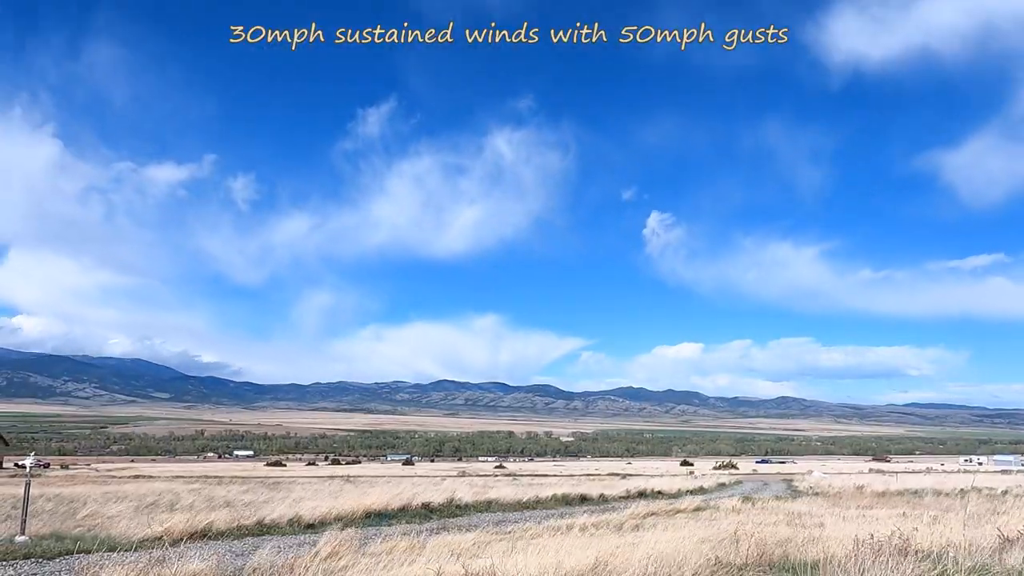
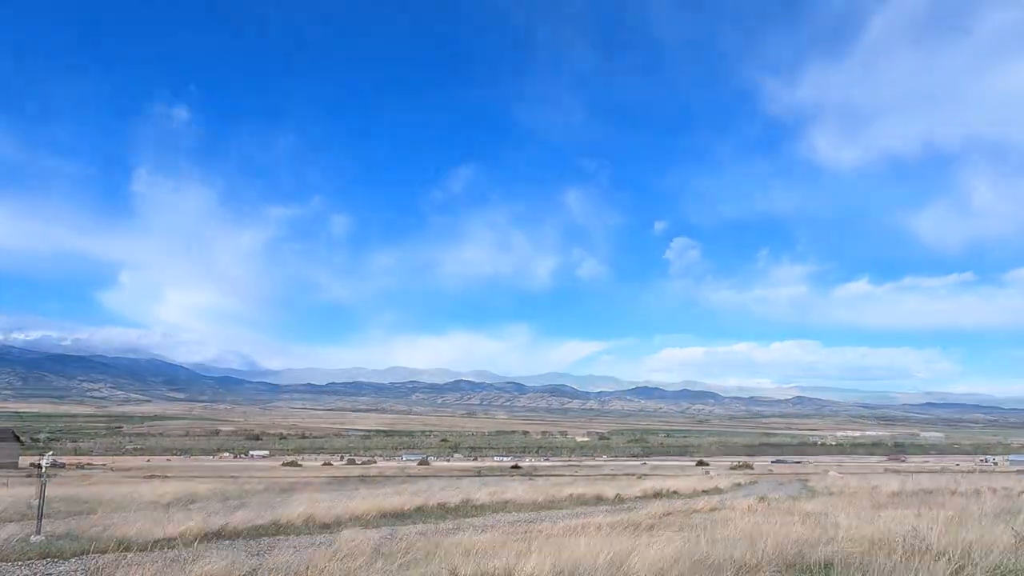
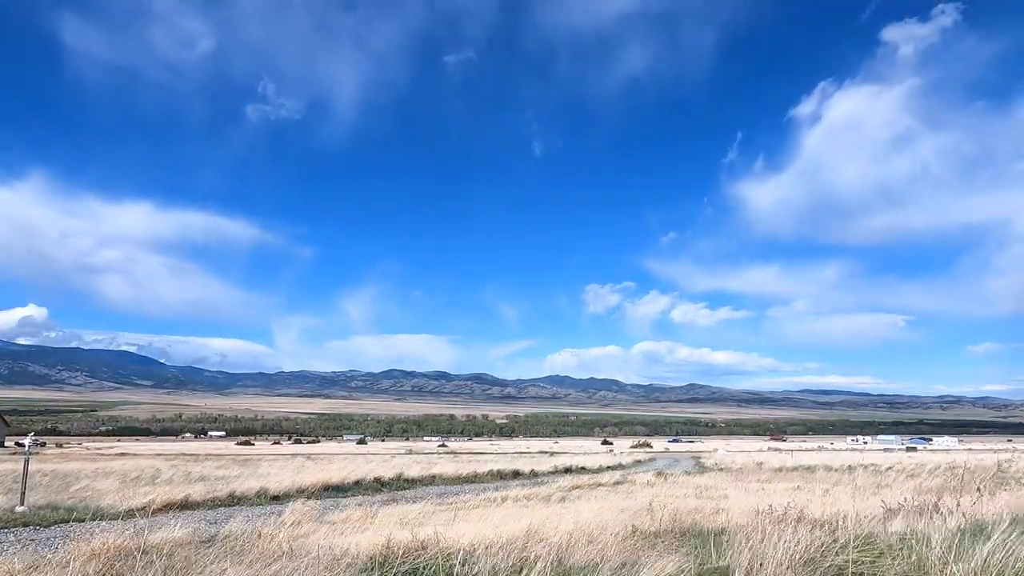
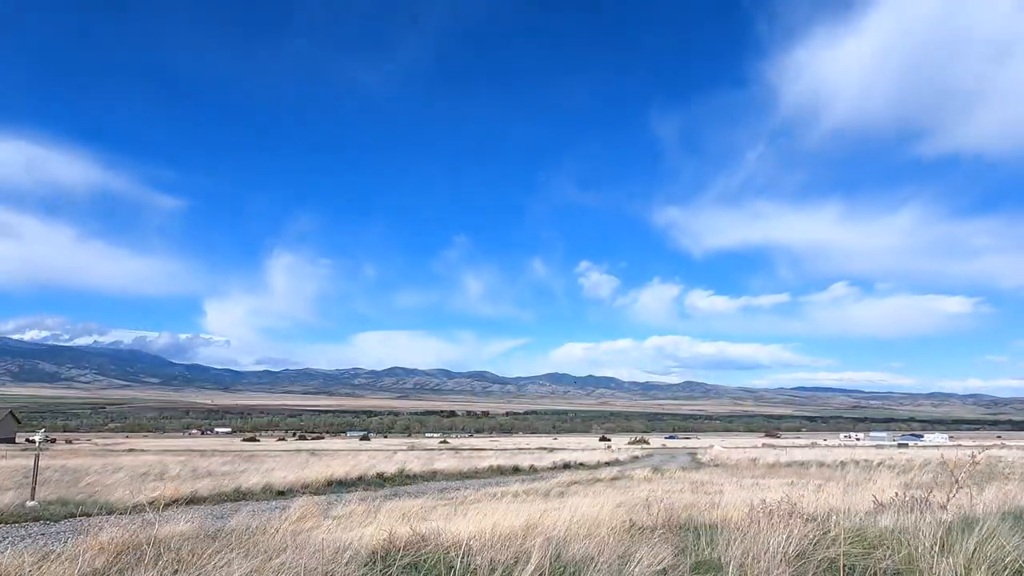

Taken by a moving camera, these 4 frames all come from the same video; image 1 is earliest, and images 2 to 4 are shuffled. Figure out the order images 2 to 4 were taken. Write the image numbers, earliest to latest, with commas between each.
2, 4, 3
